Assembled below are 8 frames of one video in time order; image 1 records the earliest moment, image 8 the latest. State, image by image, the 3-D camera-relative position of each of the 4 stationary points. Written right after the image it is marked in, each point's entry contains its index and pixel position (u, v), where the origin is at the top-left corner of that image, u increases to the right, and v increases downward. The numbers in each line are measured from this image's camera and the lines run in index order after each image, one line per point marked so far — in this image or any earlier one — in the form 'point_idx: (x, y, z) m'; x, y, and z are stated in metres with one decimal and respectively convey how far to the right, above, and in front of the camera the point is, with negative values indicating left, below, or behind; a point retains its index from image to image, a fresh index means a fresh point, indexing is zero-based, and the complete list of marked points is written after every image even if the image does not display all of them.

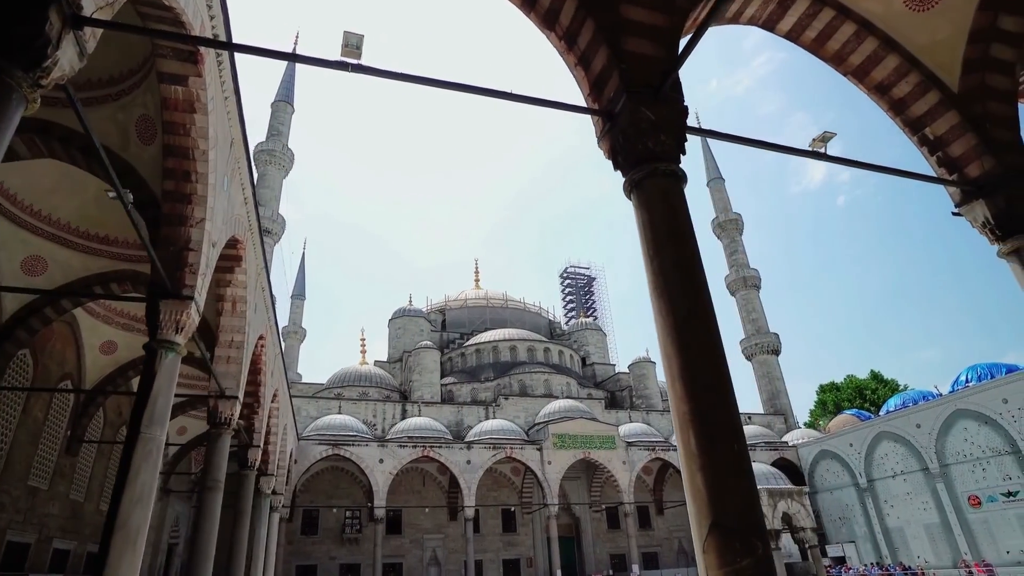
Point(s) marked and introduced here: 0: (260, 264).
0: (-3.3, +0.3, +7.7) m
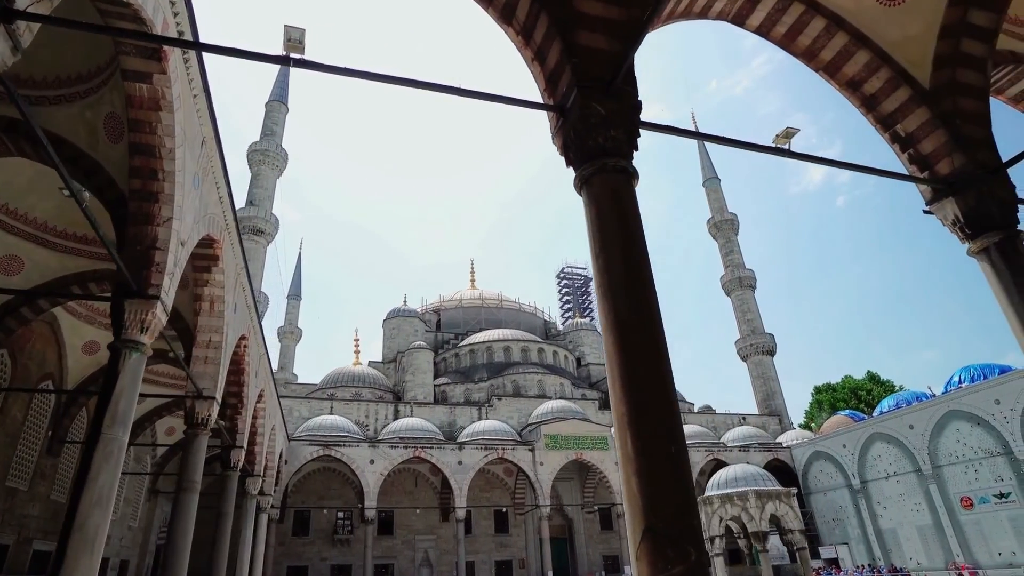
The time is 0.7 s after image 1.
0: (-3.5, +0.3, +7.6) m
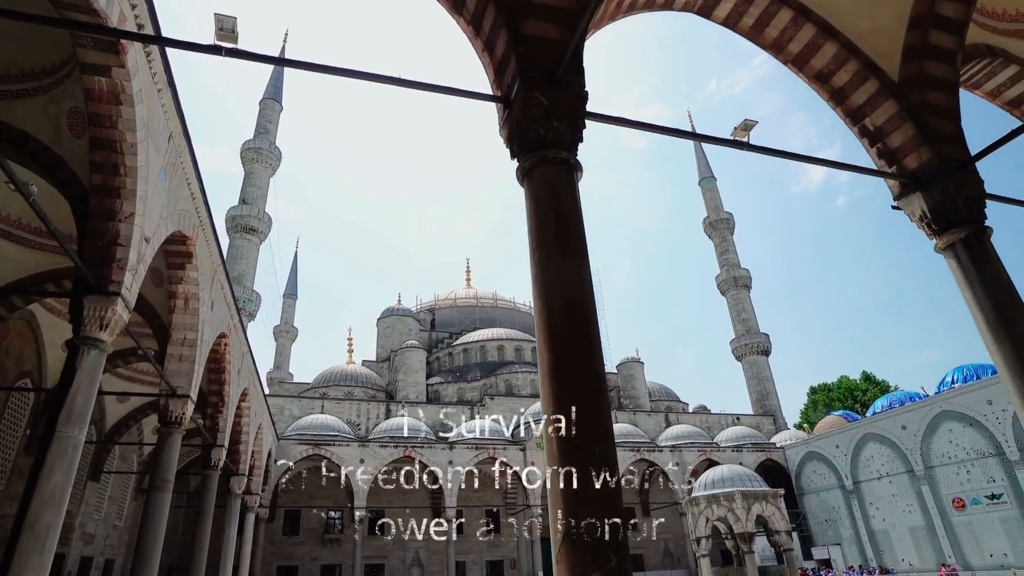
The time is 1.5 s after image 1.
0: (-3.8, +0.4, +7.6) m
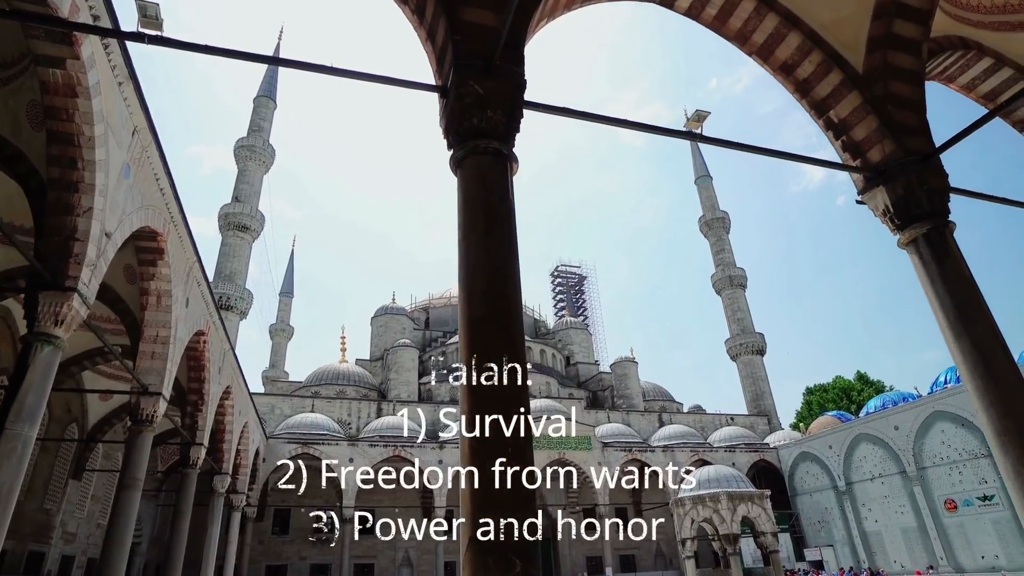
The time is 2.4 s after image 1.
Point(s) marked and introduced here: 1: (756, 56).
0: (-4.1, +0.4, +7.5) m
1: (+1.7, +1.6, +4.1) m
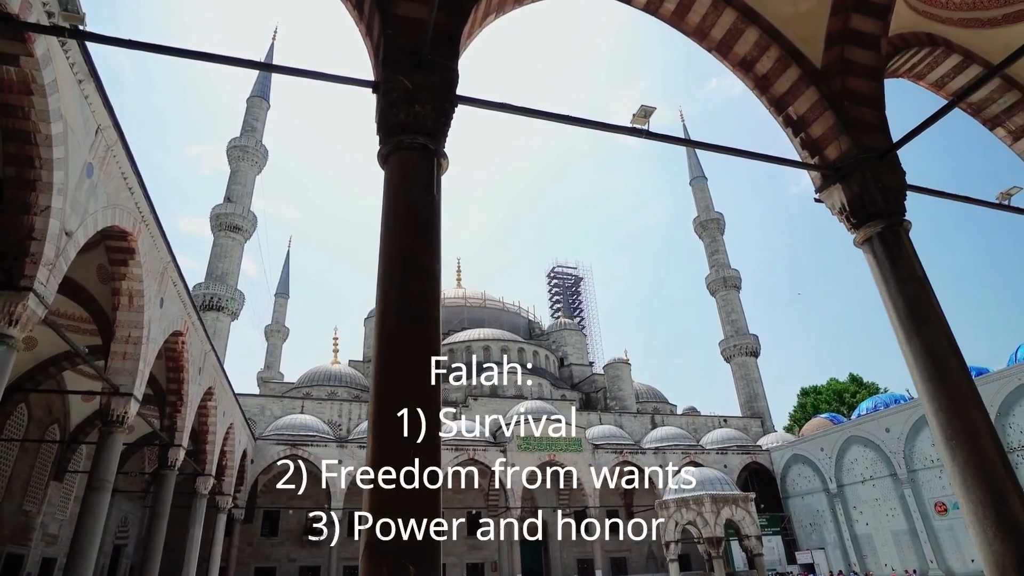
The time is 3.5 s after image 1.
0: (-4.4, +0.4, +7.4) m
1: (+1.4, +1.6, +4.0) m
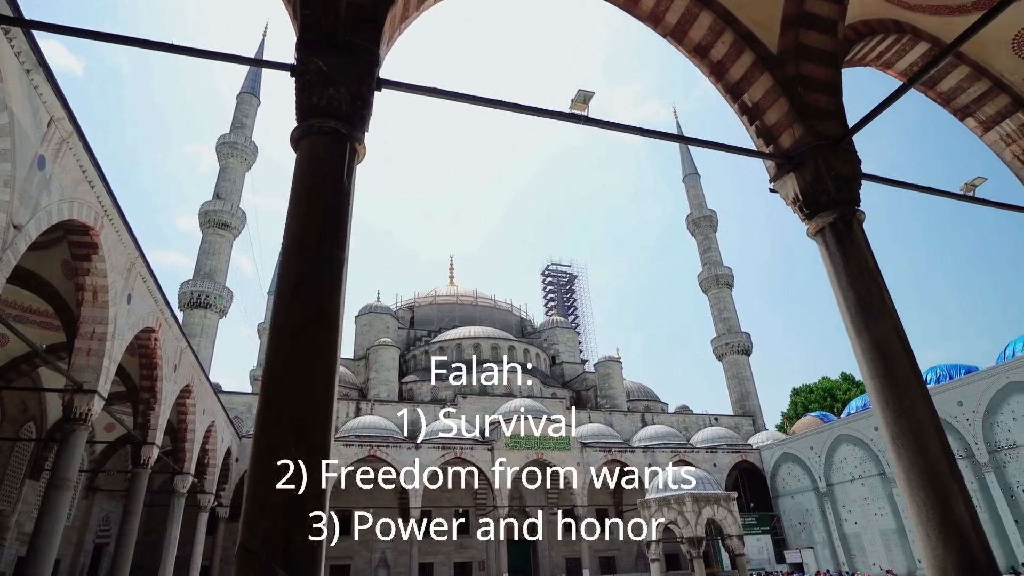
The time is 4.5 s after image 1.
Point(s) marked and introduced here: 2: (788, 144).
0: (-4.7, +0.5, +7.3) m
1: (+1.0, +1.6, +3.9) m
2: (+1.6, +0.8, +3.5) m
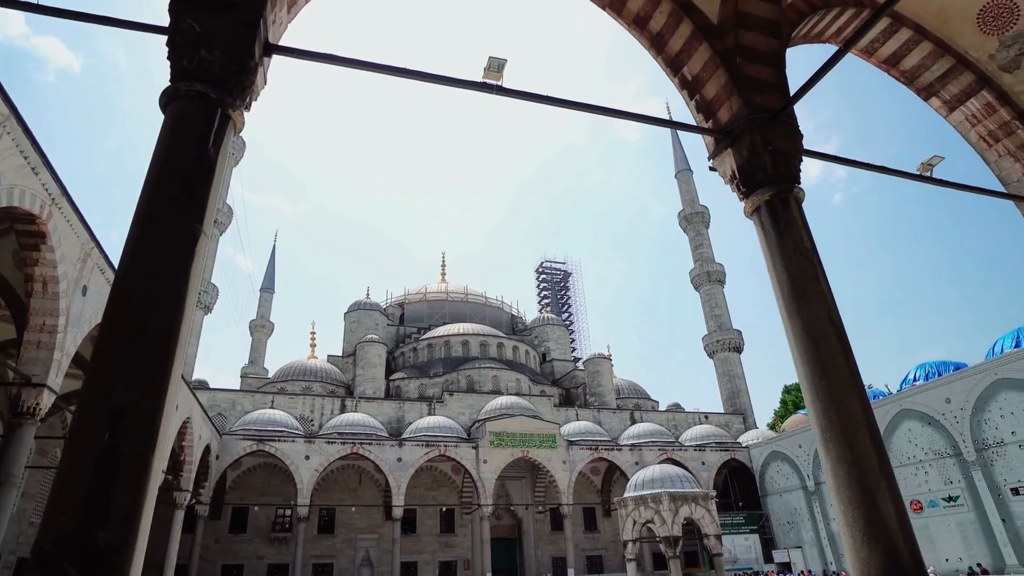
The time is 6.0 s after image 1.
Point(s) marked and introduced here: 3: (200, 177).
0: (-5.1, +0.6, +7.1) m
1: (+0.6, +1.7, +3.7) m
2: (+1.2, +0.9, +3.3) m
3: (-1.1, +0.4, +2.1) m
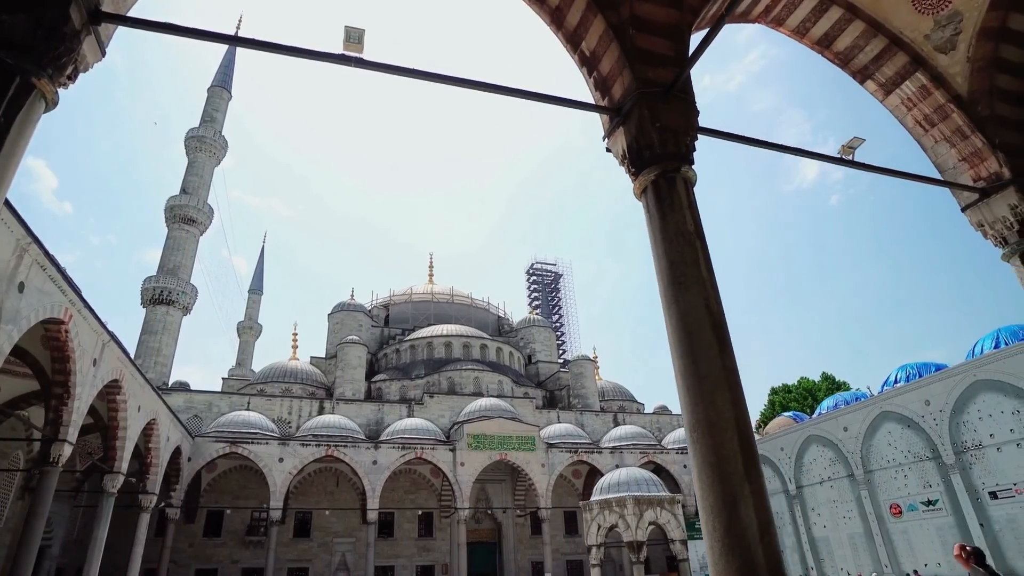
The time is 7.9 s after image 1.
0: (-5.7, +0.6, +6.9) m
1: (0.0, +1.8, +3.5) m
2: (+0.6, +1.0, +3.1) m
3: (-1.7, +0.5, +1.9) m
